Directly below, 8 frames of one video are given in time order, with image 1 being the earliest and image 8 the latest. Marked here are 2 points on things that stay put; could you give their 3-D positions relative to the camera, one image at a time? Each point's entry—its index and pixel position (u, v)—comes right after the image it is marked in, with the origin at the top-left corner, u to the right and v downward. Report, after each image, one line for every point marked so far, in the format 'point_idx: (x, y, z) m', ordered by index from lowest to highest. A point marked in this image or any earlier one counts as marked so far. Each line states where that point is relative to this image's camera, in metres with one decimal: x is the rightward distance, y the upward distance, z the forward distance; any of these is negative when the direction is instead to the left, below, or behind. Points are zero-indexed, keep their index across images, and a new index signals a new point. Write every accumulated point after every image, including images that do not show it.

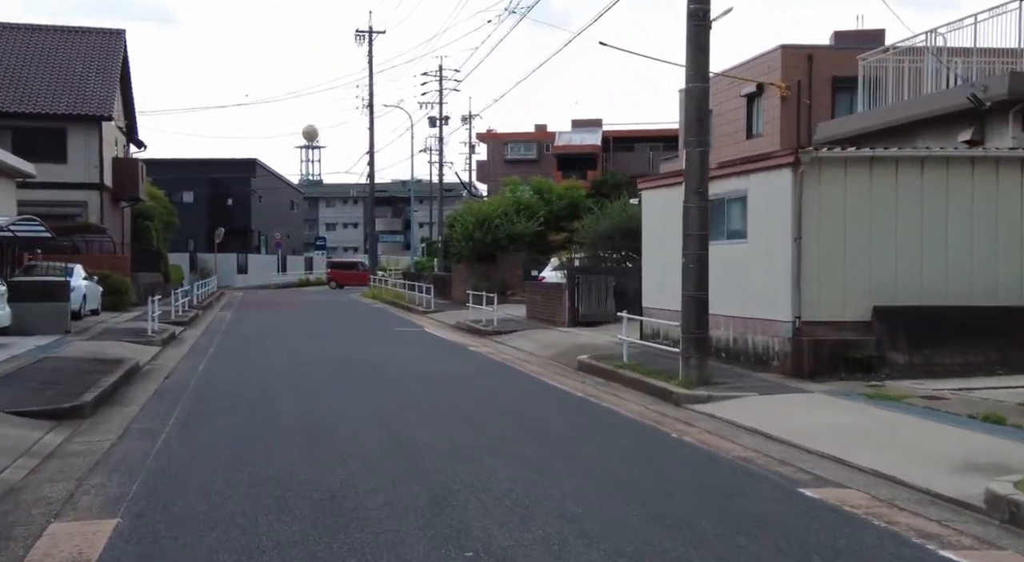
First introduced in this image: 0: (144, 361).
0: (-7.3, -1.6, +17.9) m
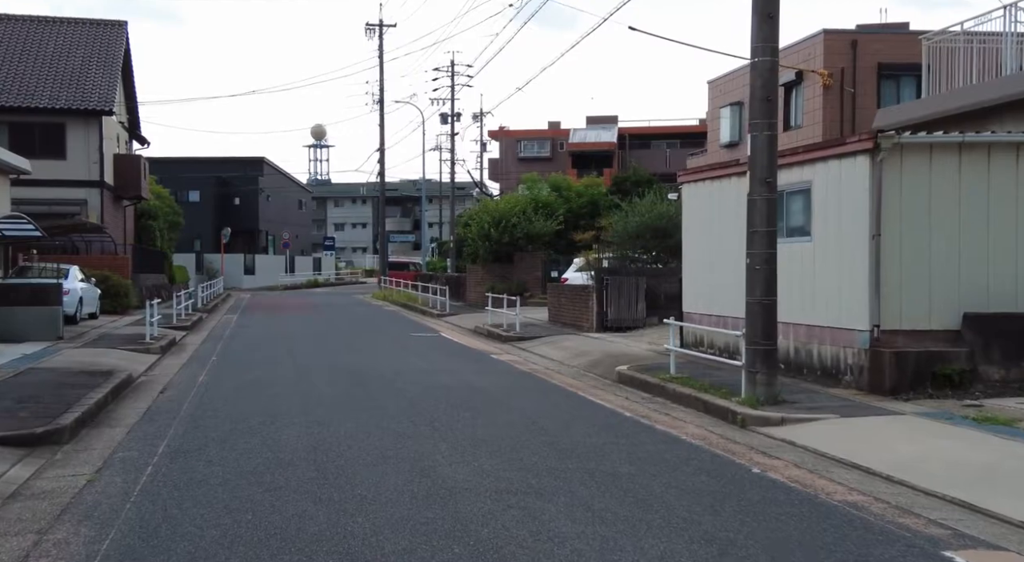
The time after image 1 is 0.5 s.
0: (-6.8, -1.6, +16.4) m
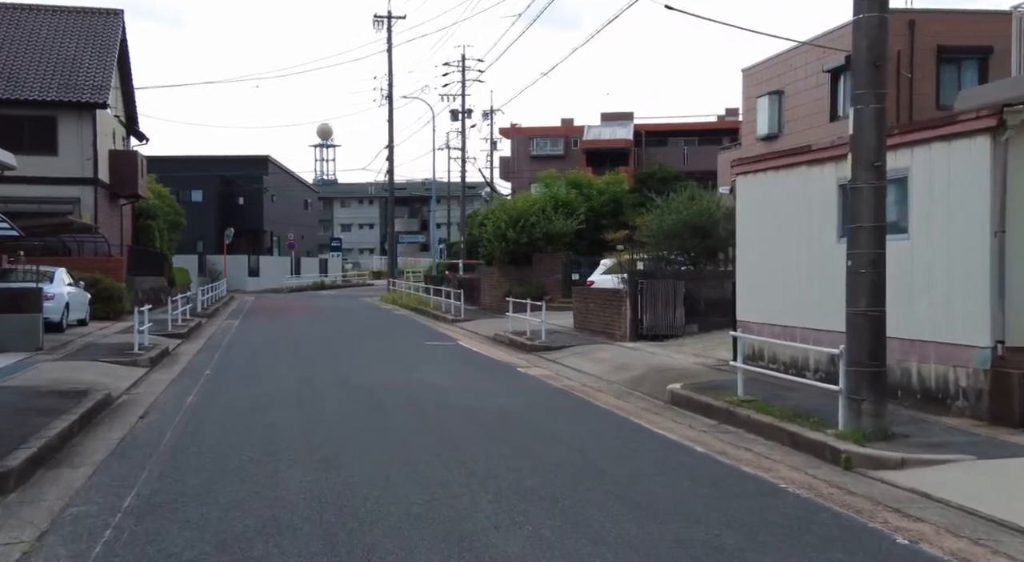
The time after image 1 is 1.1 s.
0: (-6.2, -1.7, +14.4) m
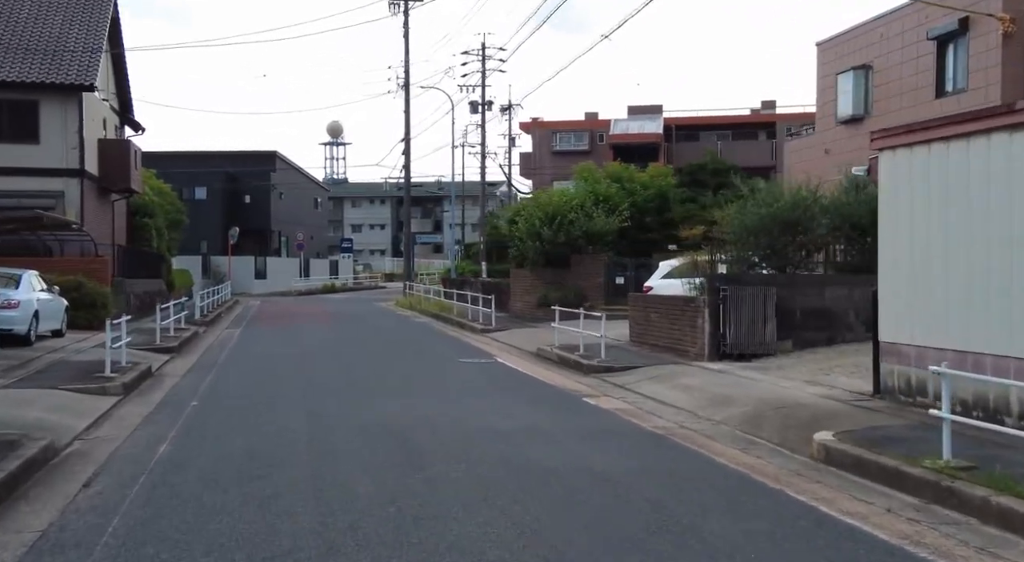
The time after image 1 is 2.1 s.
0: (-5.3, -1.8, +10.9) m
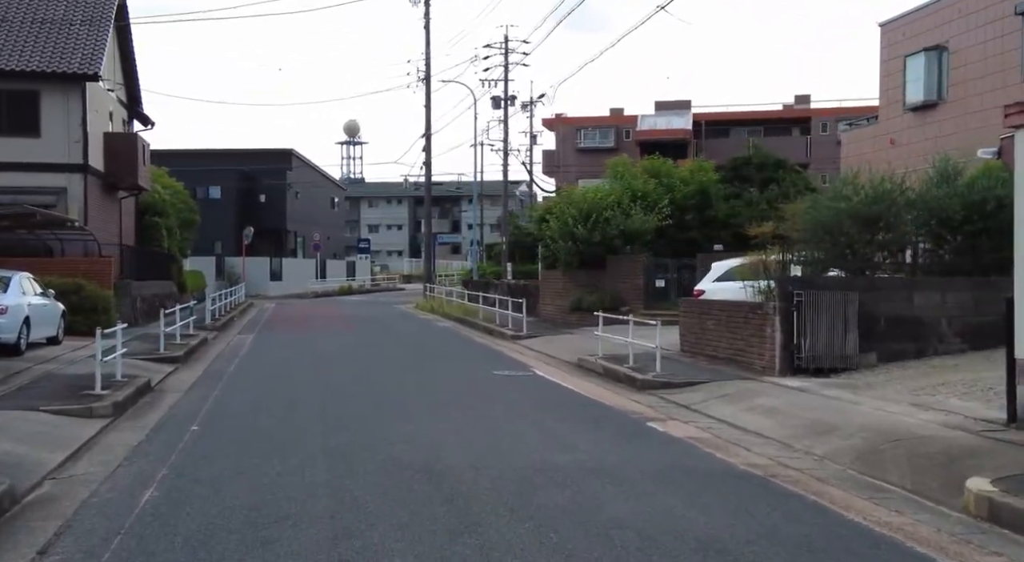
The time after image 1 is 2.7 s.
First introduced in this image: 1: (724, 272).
0: (-4.6, -1.9, +9.0) m
1: (+4.4, +0.2, +18.7) m
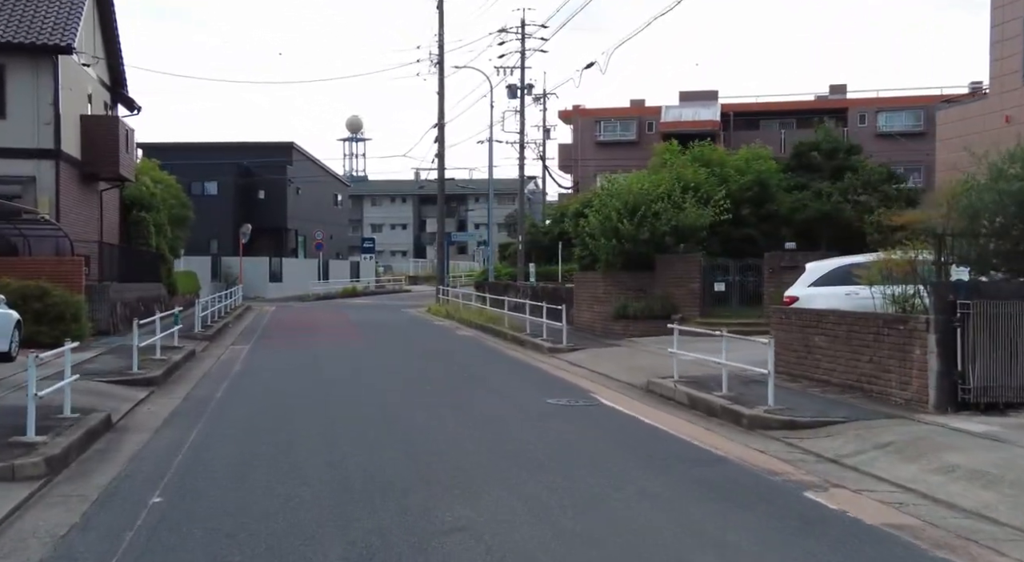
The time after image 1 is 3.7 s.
0: (-3.8, -1.9, +5.4) m
1: (+5.2, +0.1, +15.2) m
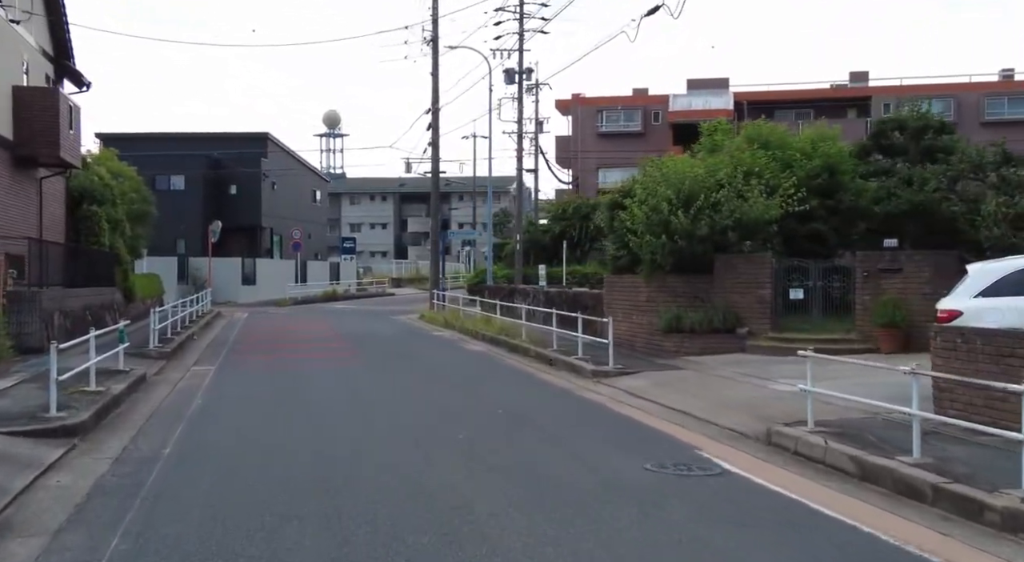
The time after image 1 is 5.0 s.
0: (-2.7, -2.0, +1.1) m
1: (+6.0, 0.0, +11.1) m
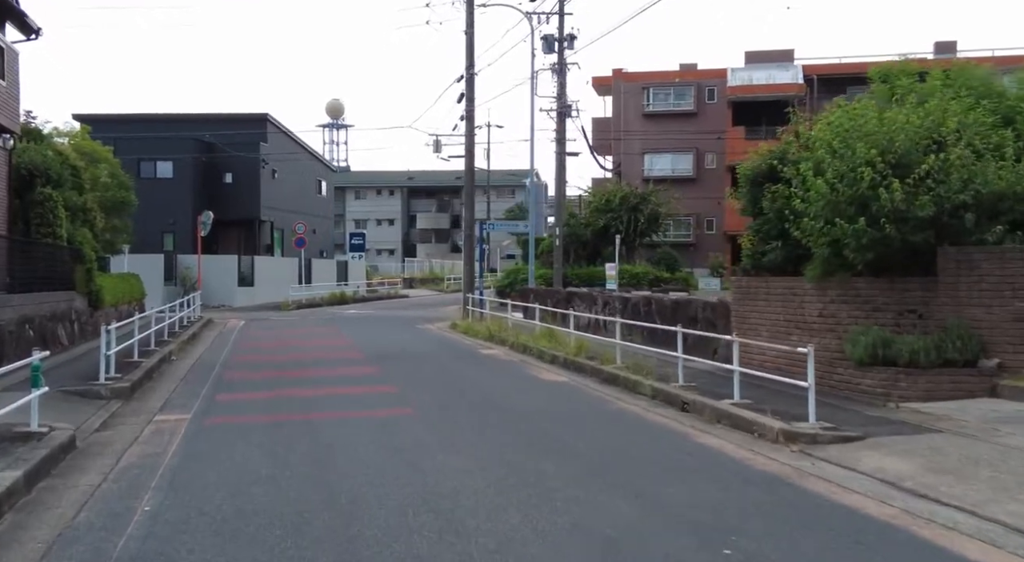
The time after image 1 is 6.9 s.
0: (-1.0, -2.2, -5.3) m
1: (+7.8, -0.1, +4.7) m
